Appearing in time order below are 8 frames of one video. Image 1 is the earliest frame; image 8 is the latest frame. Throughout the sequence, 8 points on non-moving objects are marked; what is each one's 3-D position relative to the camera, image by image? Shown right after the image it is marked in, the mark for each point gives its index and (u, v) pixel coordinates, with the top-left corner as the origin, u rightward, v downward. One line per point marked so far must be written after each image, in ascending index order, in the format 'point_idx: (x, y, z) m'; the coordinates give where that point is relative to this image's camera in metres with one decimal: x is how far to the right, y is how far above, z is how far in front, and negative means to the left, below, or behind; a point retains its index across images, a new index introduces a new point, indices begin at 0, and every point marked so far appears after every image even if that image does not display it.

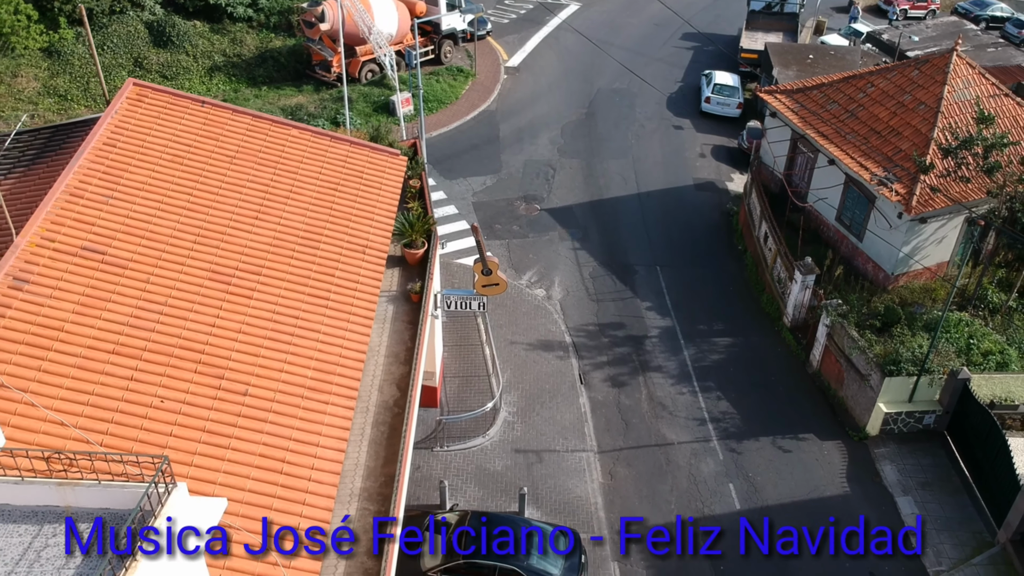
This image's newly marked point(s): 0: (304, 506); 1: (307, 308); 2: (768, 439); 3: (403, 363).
0: (-2.3, -2.4, +11.2) m
1: (-2.8, -0.3, +13.6) m
2: (+5.1, -3.0, +19.9) m
3: (-1.8, -1.3, +16.7) m
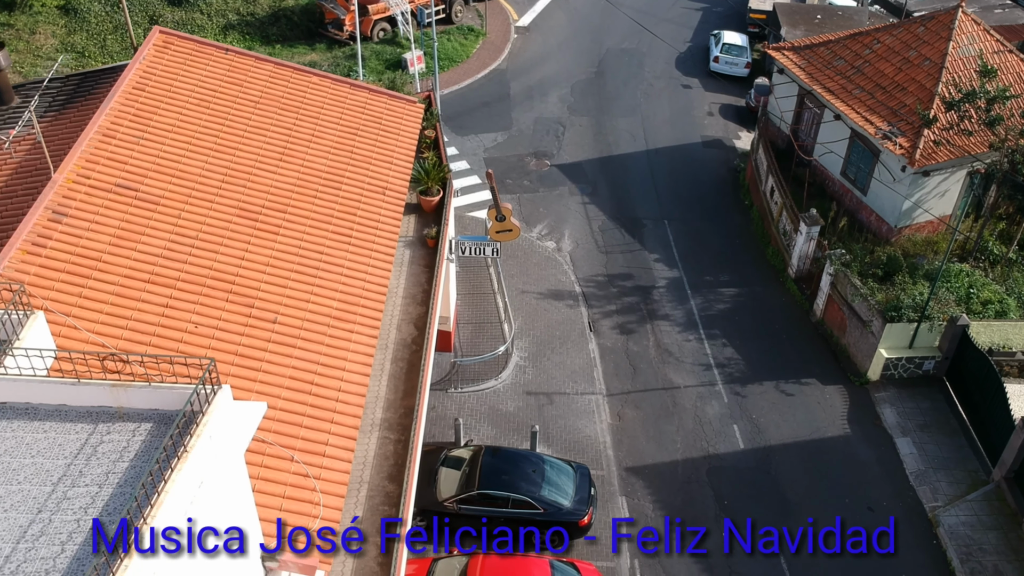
0: (-2.1, -1.6, +11.9) m
1: (-2.6, +0.6, +14.2) m
2: (+5.4, -2.0, +20.6) m
3: (-1.6, -0.3, +17.3) m
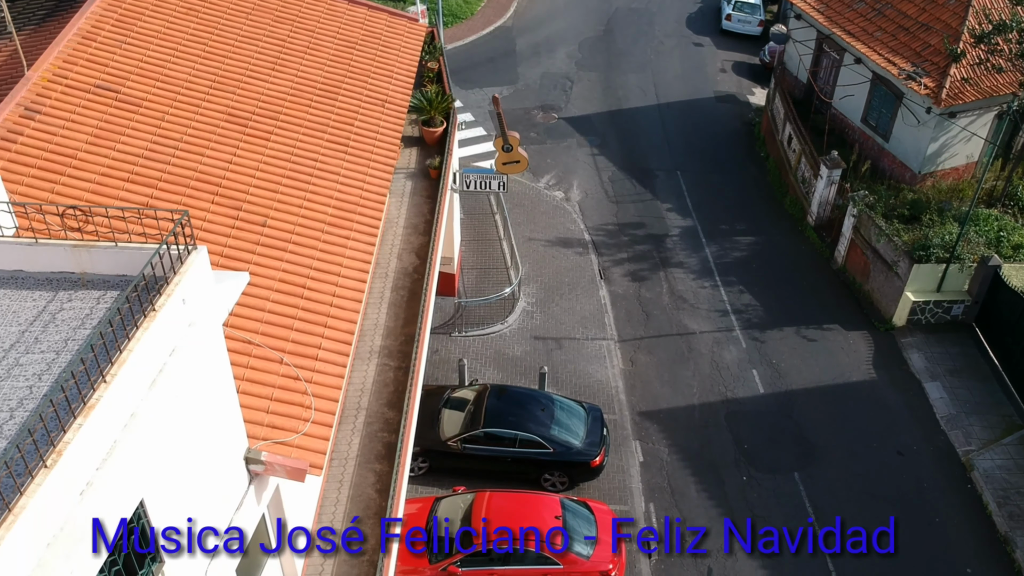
0: (-2.0, -0.4, +10.9) m
1: (-2.5, +1.8, +13.2) m
2: (+5.5, -0.8, +19.6) m
3: (-1.5, +0.9, +16.3) m
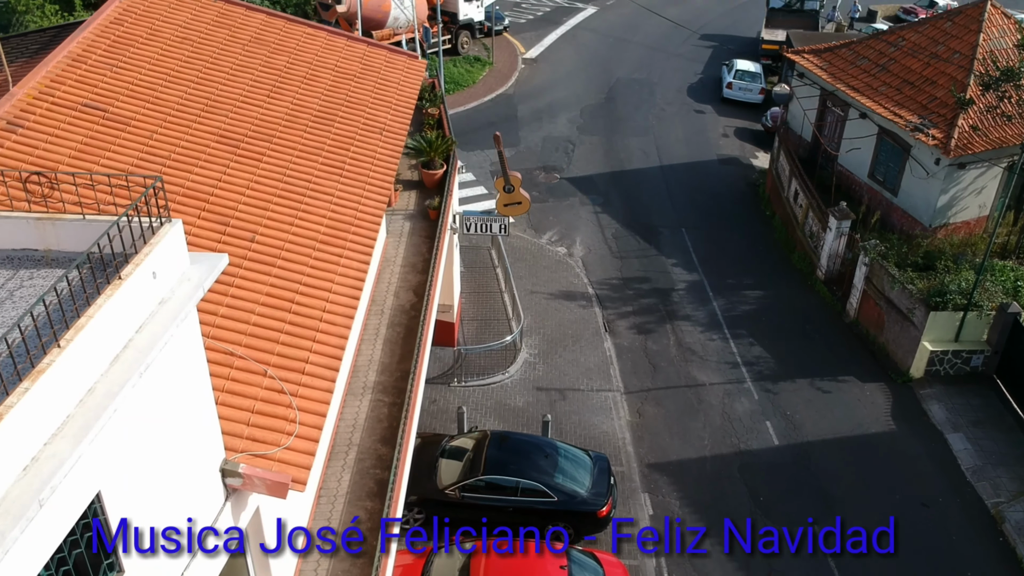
0: (-2.0, -0.6, +10.2) m
1: (-2.5, +1.5, +12.7) m
2: (+5.5, -1.7, +18.8) m
3: (-1.4, +0.2, +15.7) m
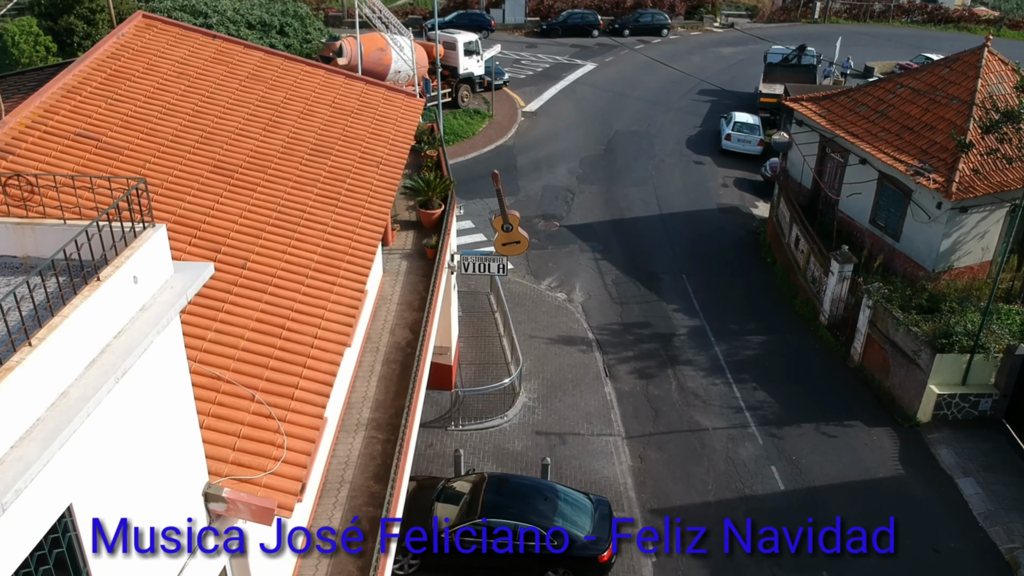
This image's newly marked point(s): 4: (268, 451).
0: (-2.1, -0.8, +9.9) m
1: (-2.5, +1.0, +12.5) m
2: (+5.5, -2.5, +18.4) m
3: (-1.5, -0.3, +15.4) m
4: (-2.1, -1.4, +8.7) m
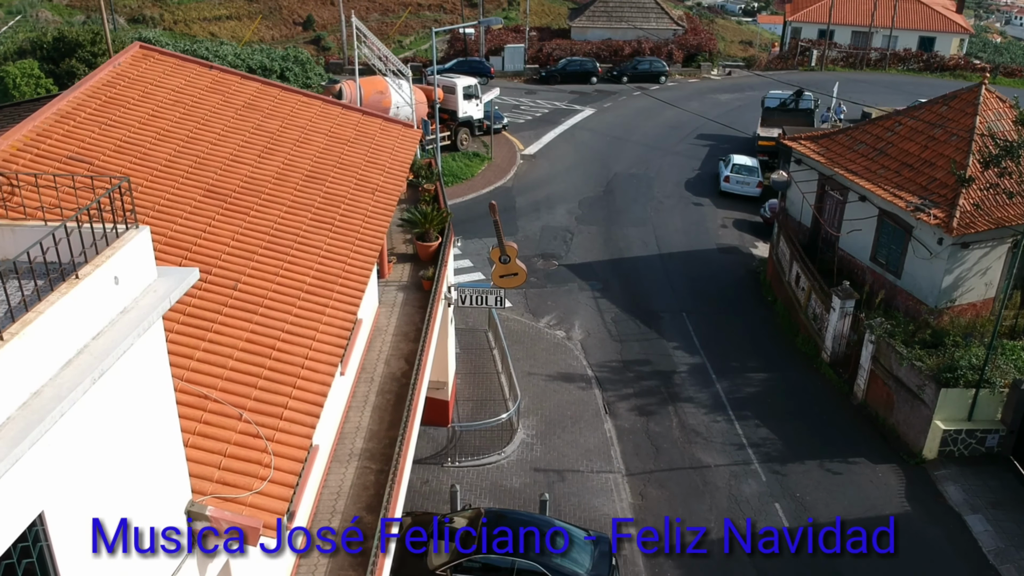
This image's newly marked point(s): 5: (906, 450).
0: (-2.1, -1.0, +9.6) m
1: (-2.5, +0.7, +12.4) m
2: (+5.5, -3.1, +18.0) m
3: (-1.5, -0.8, +15.2) m
4: (-2.2, -1.5, +8.4) m
5: (+7.2, -3.0, +18.3) m
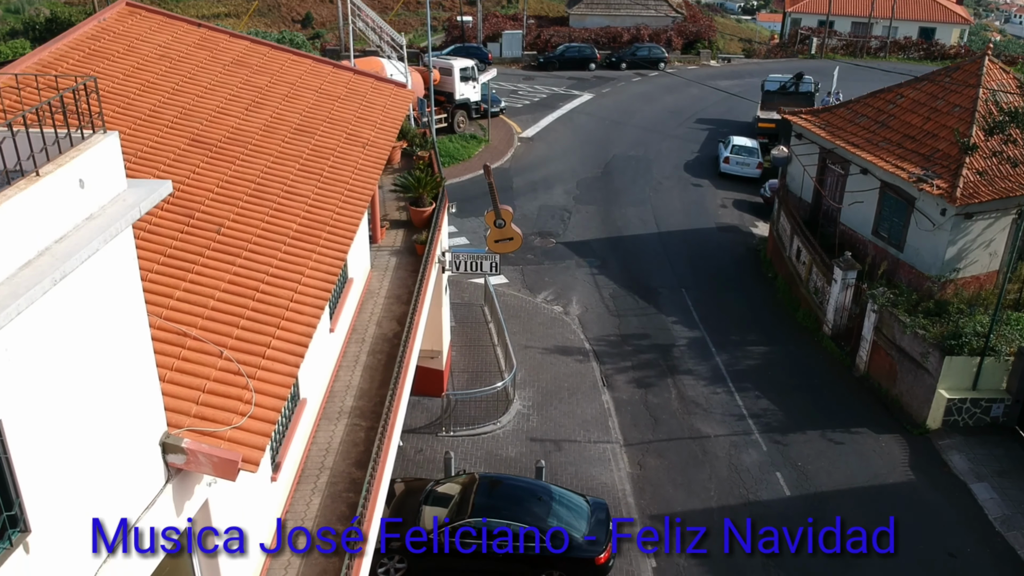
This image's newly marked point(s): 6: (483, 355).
0: (-2.2, -0.4, +9.2) m
1: (-2.6, +1.3, +12.0) m
2: (+5.4, -2.6, +17.7) m
3: (-1.6, -0.2, +14.8) m
4: (-2.2, -1.0, +8.0) m
5: (+7.2, -2.4, +17.9) m
6: (-0.6, -1.3, +19.7) m
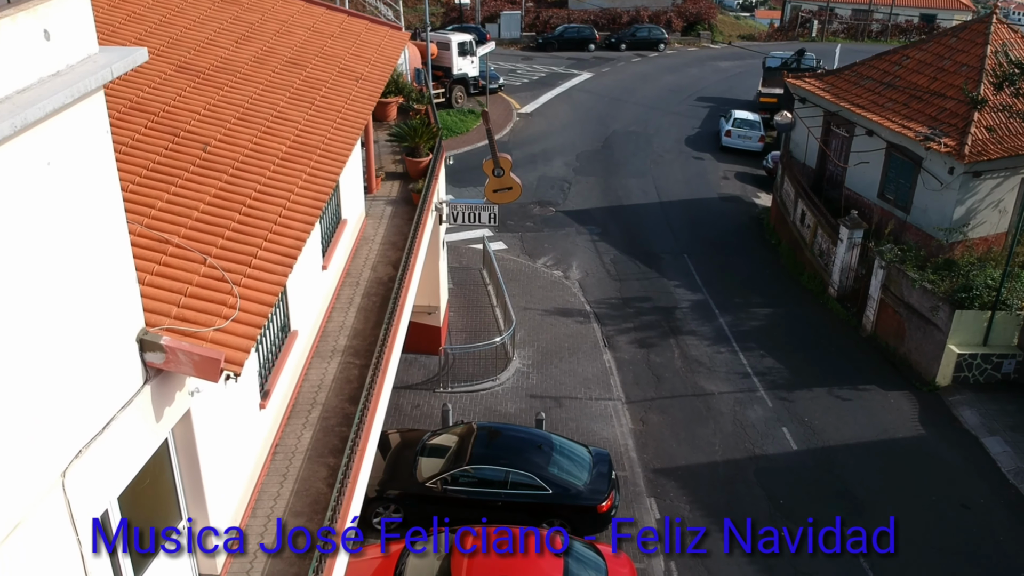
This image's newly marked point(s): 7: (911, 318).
0: (-2.2, +0.4, +8.8) m
1: (-2.6, +2.1, +11.6) m
2: (+5.4, -1.8, +17.2) m
3: (-1.6, +0.6, +14.4) m
4: (-2.2, -0.2, +7.6) m
5: (+7.1, -1.6, +17.5) m
6: (-0.6, -0.5, +19.2) m
7: (+7.1, -0.5, +17.7) m
